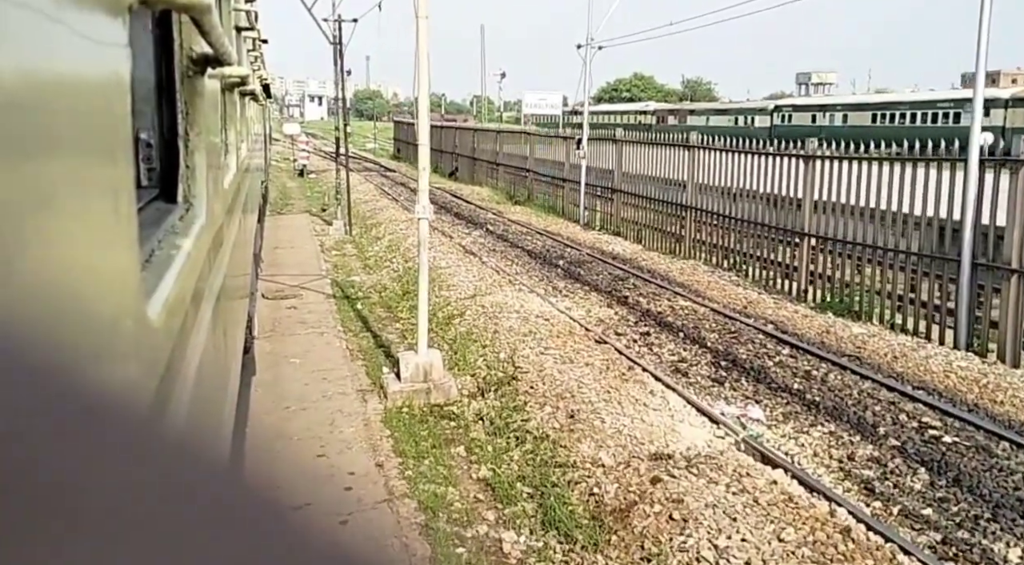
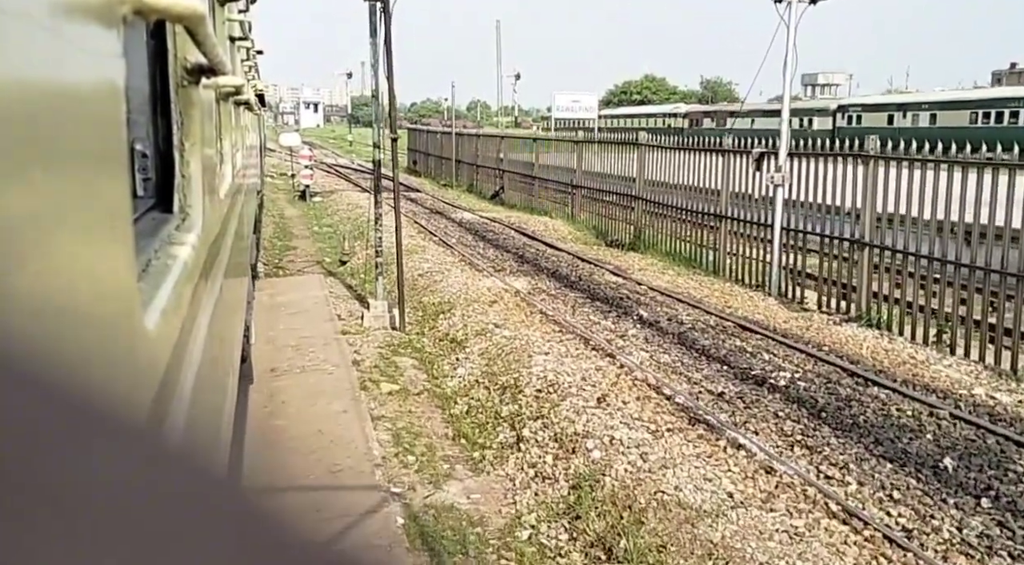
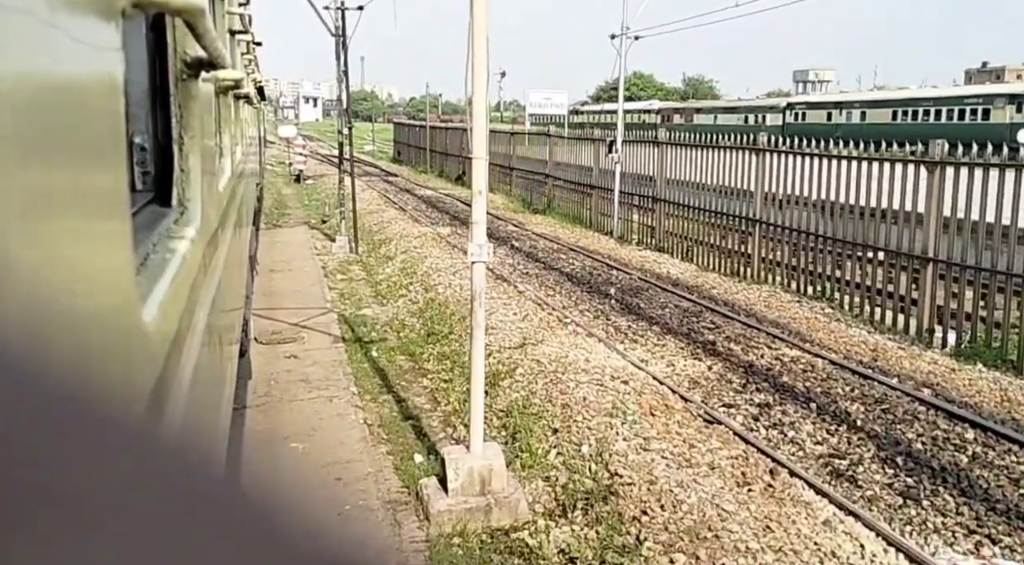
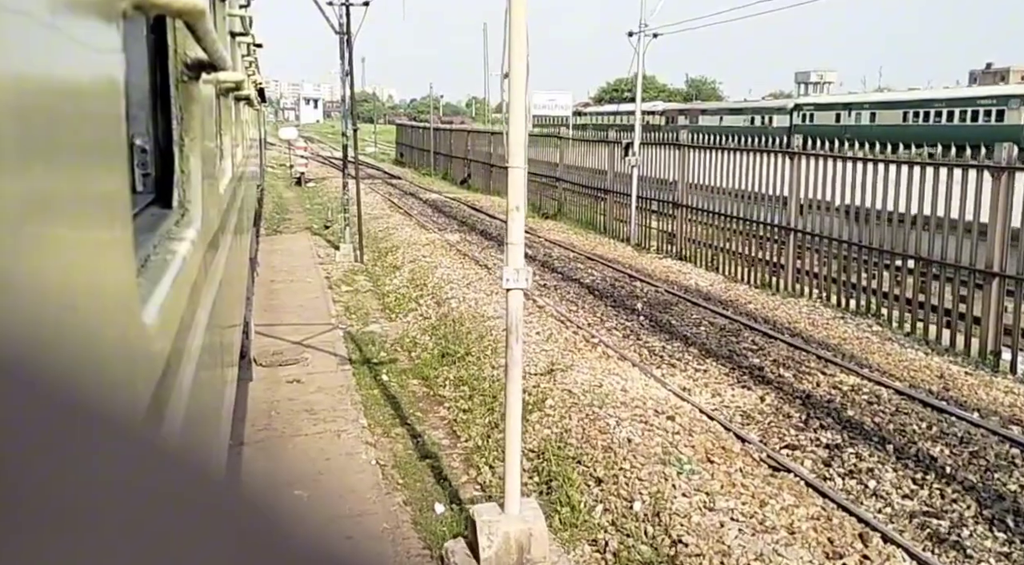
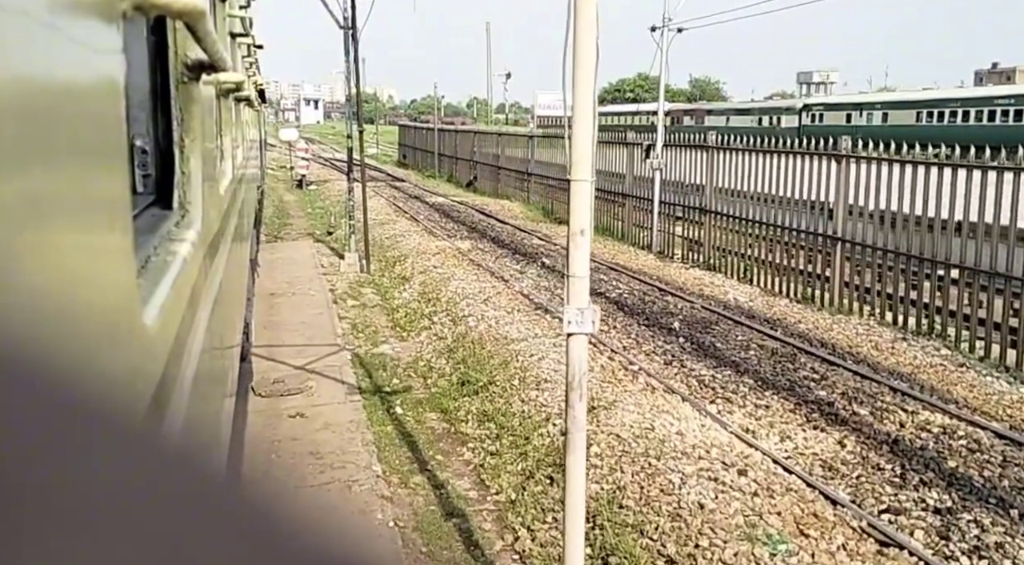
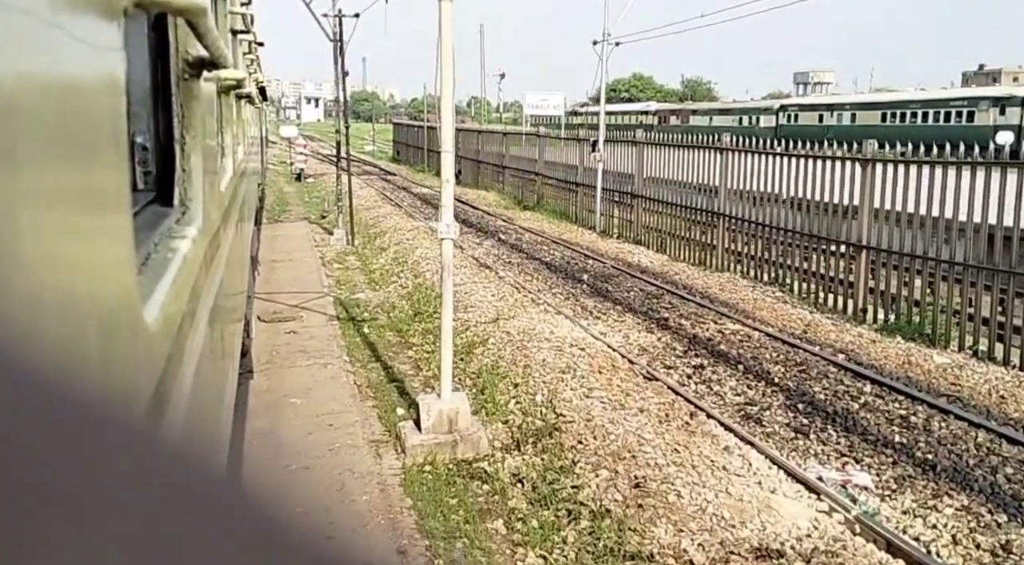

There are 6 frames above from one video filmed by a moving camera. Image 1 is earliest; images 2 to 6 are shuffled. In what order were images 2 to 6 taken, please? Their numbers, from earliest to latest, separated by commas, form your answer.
6, 3, 4, 5, 2
